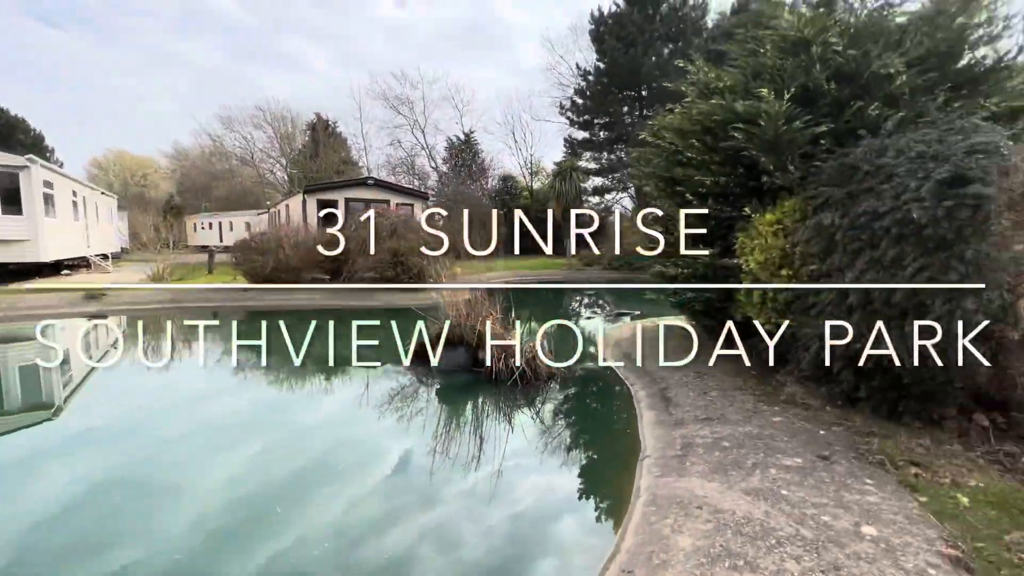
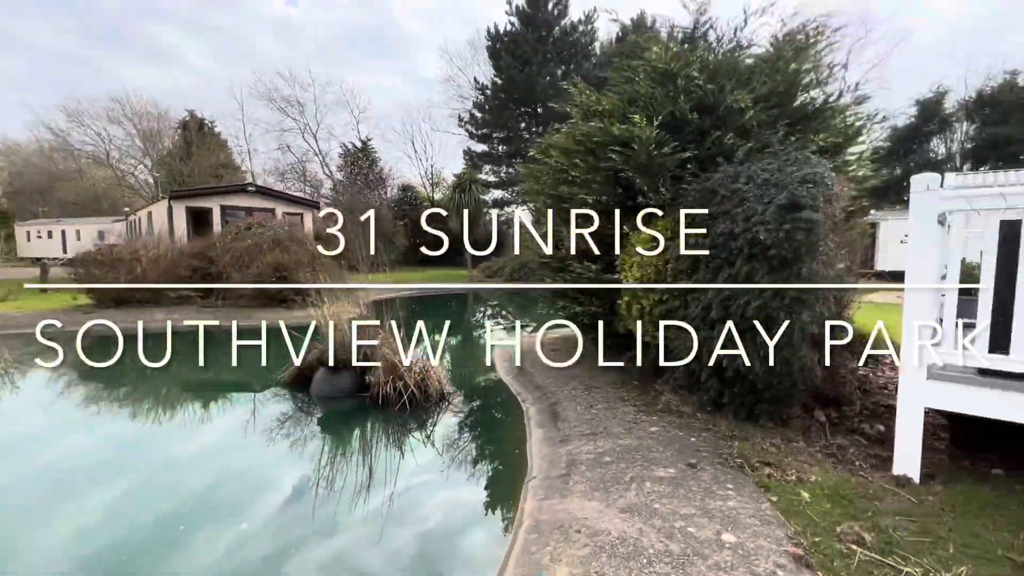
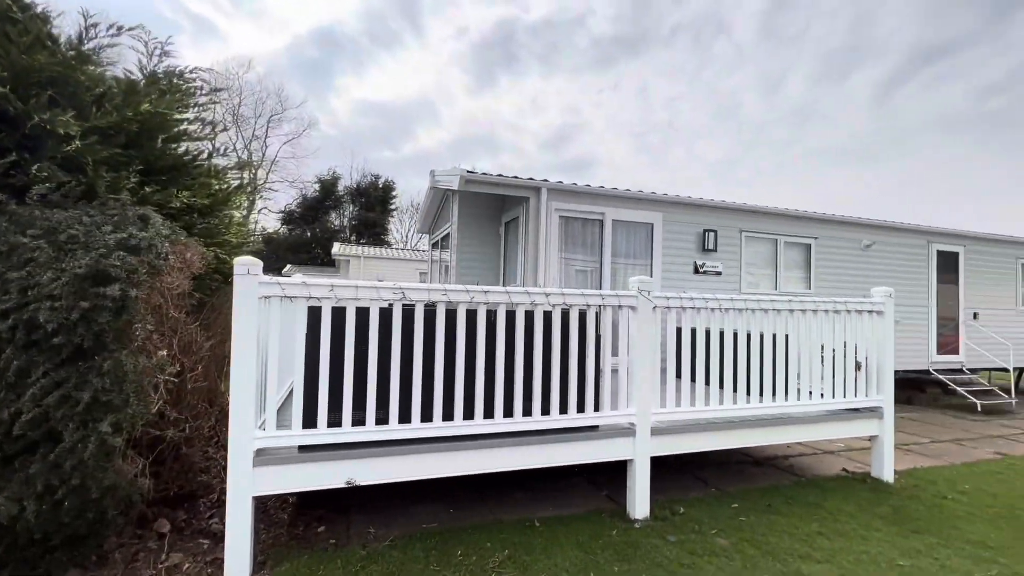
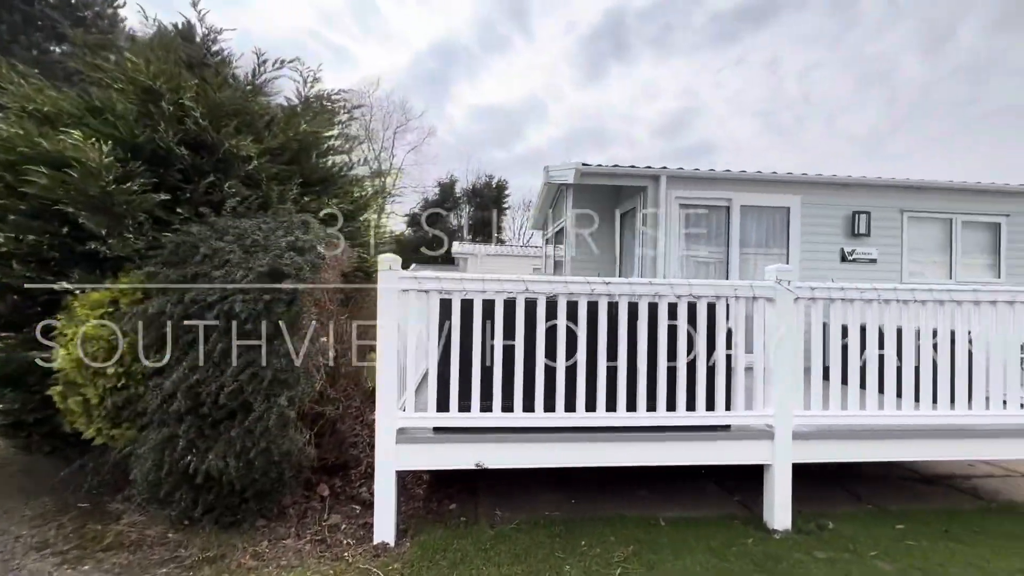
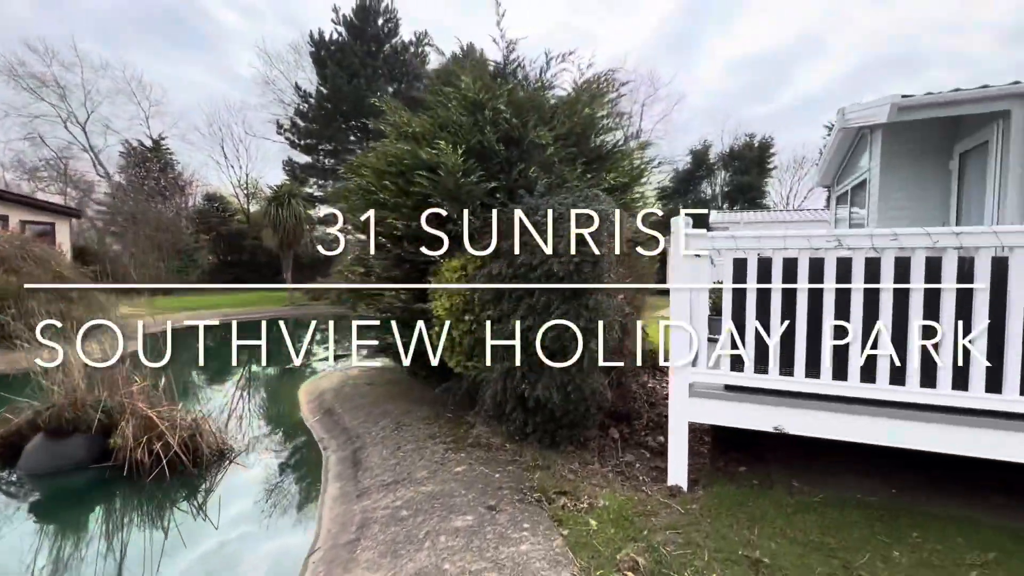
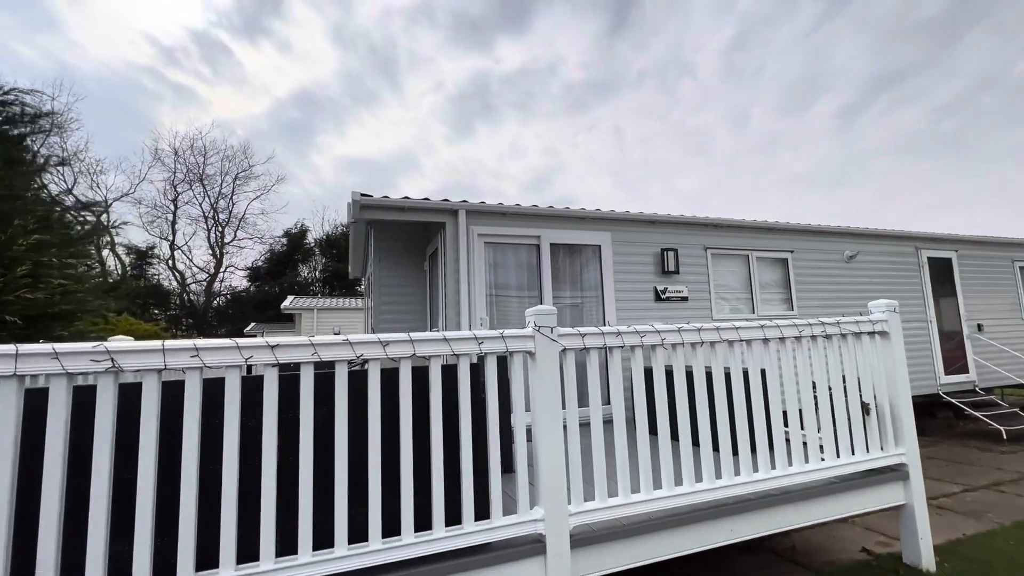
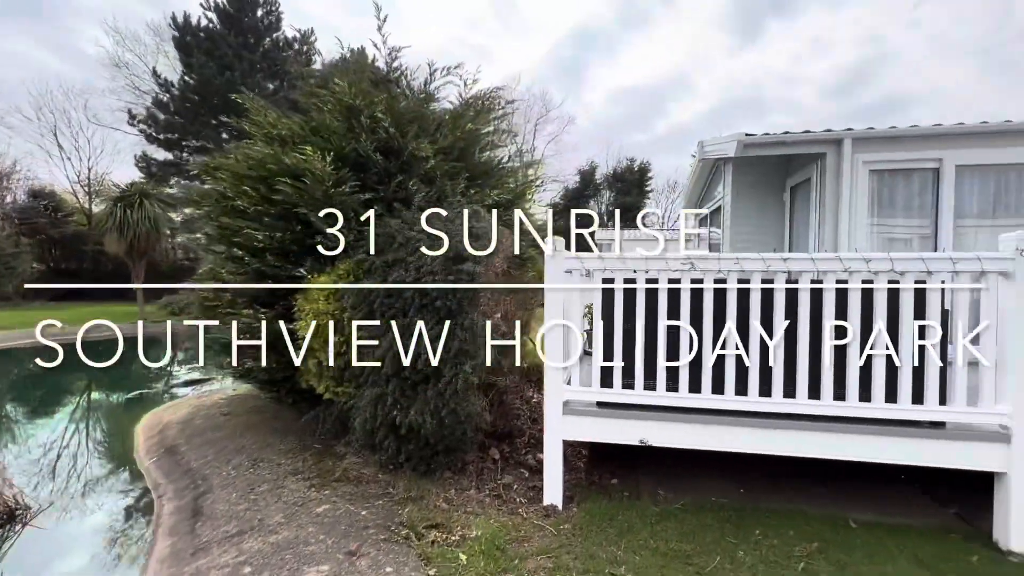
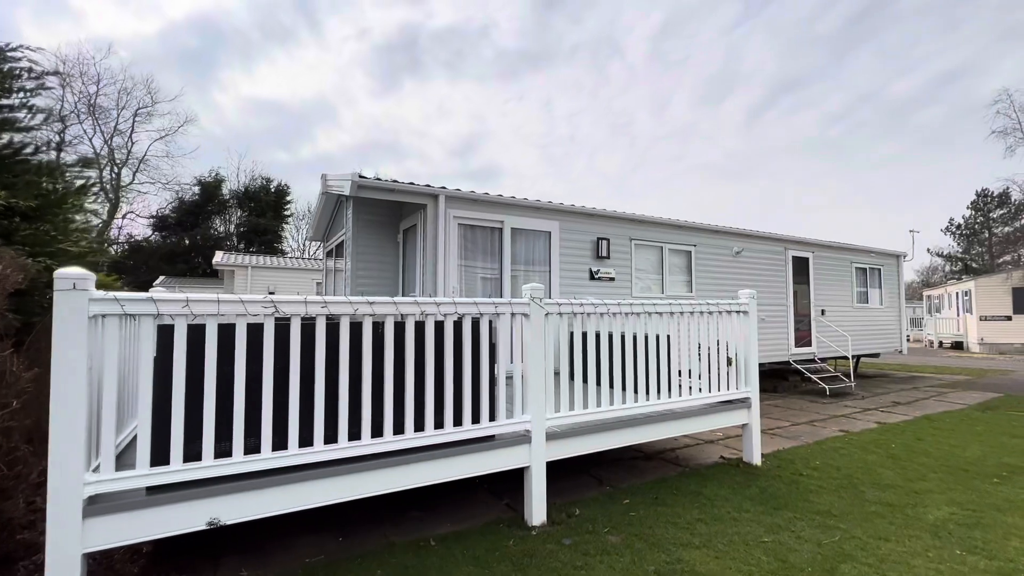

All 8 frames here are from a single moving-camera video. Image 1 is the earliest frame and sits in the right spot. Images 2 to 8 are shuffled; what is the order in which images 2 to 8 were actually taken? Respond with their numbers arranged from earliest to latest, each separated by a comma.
2, 5, 7, 4, 3, 8, 6
